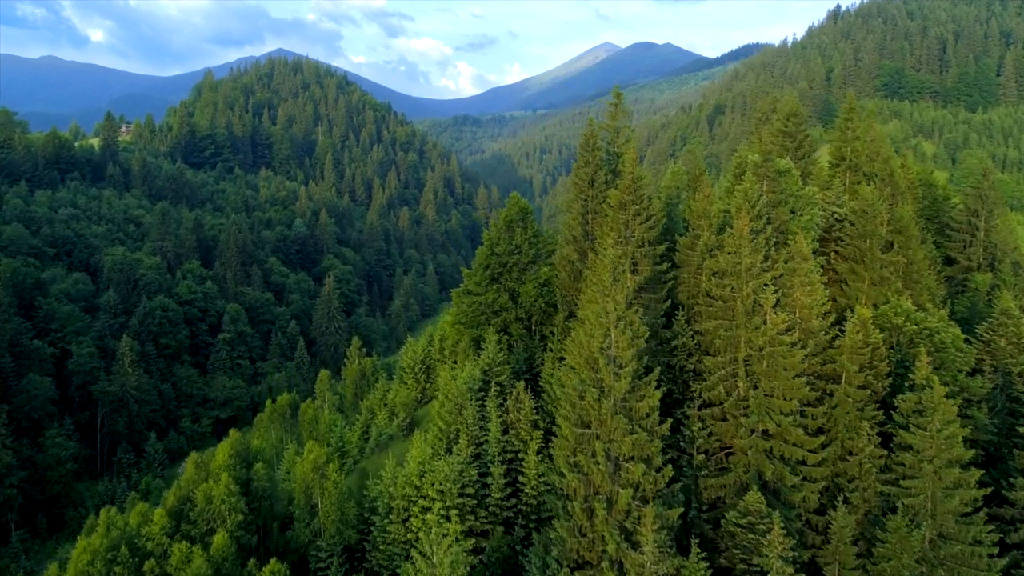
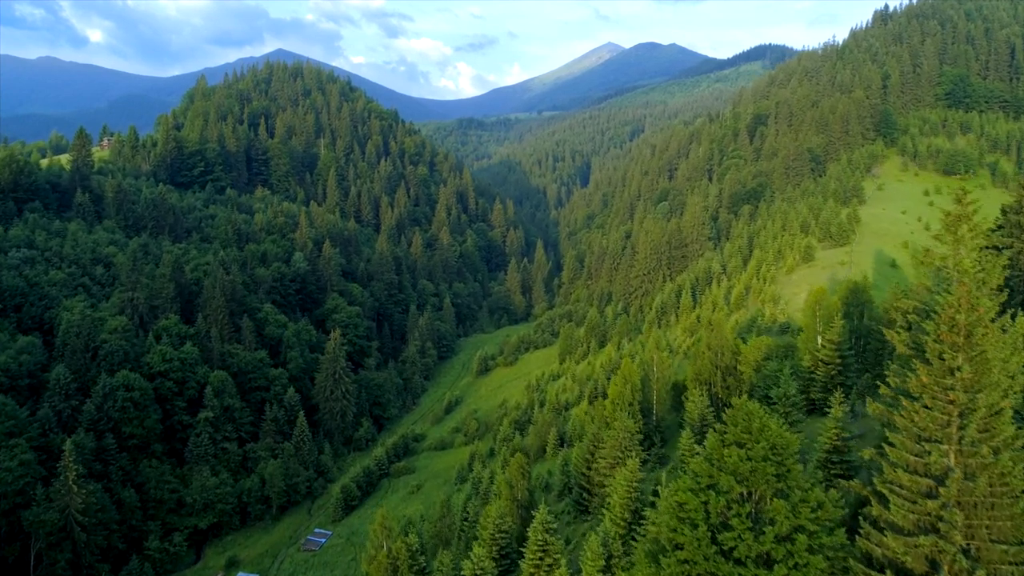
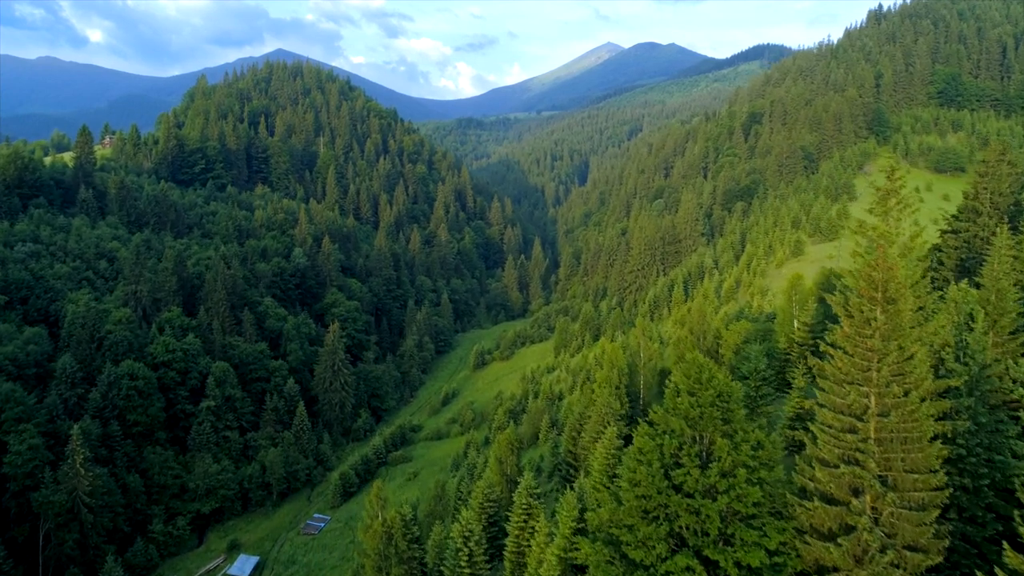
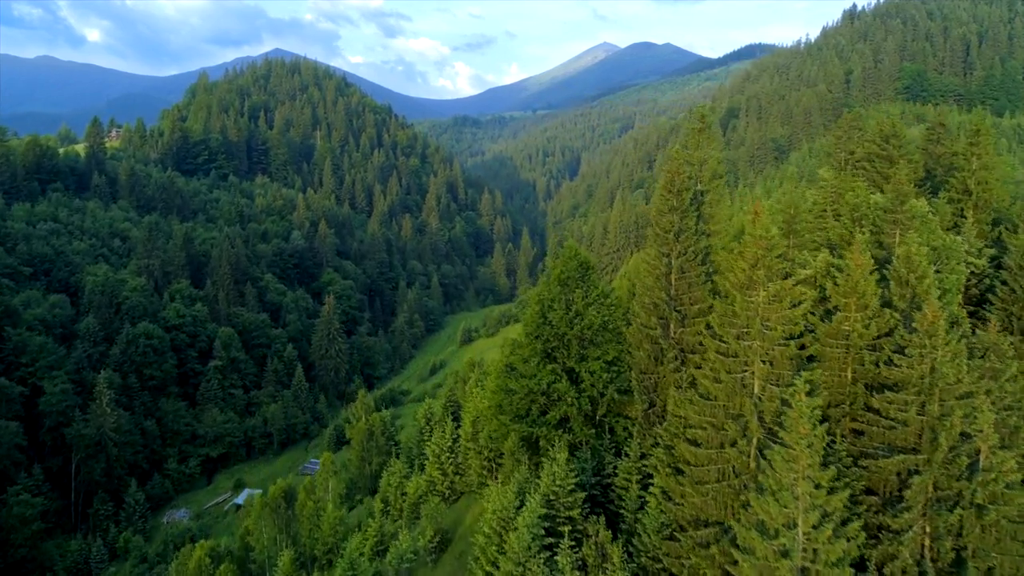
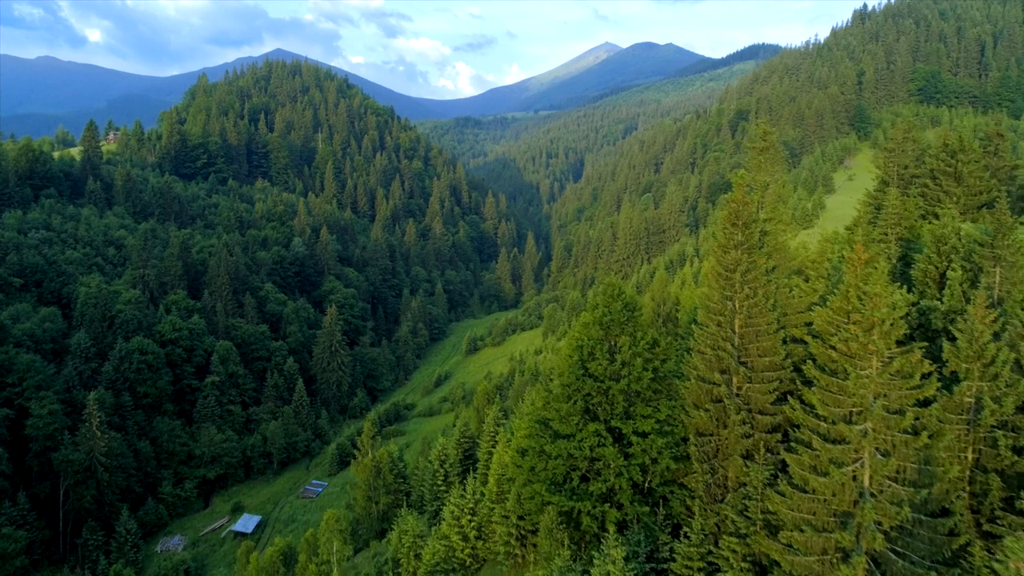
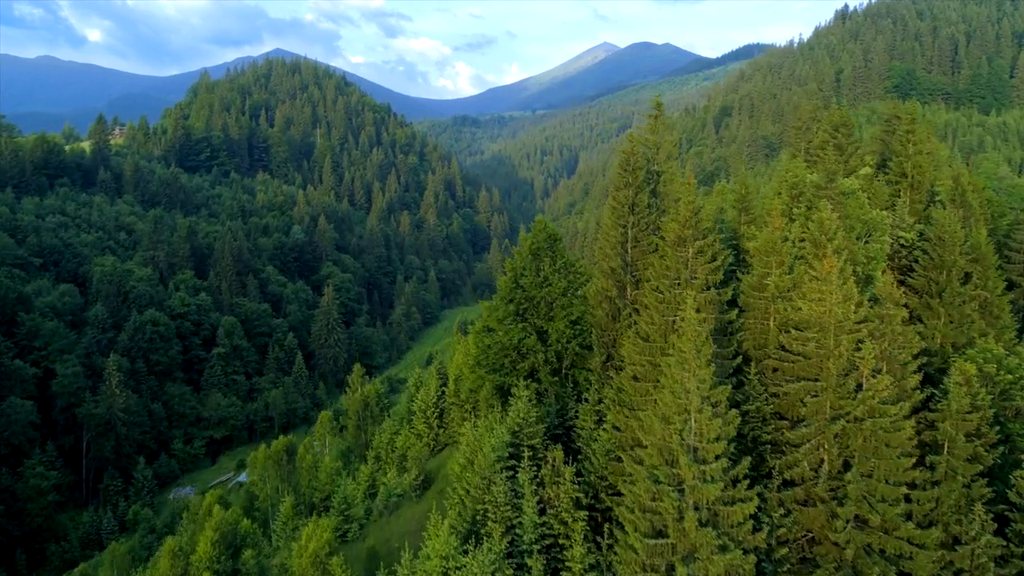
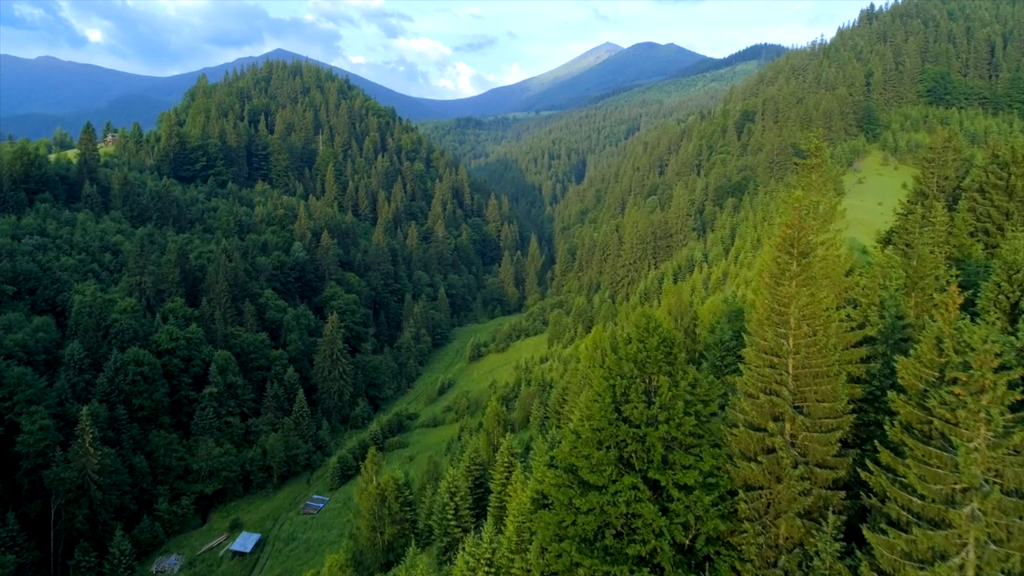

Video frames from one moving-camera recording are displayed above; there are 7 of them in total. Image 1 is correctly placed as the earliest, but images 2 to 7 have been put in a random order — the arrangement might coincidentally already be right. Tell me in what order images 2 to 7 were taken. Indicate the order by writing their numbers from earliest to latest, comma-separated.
6, 4, 5, 7, 3, 2
